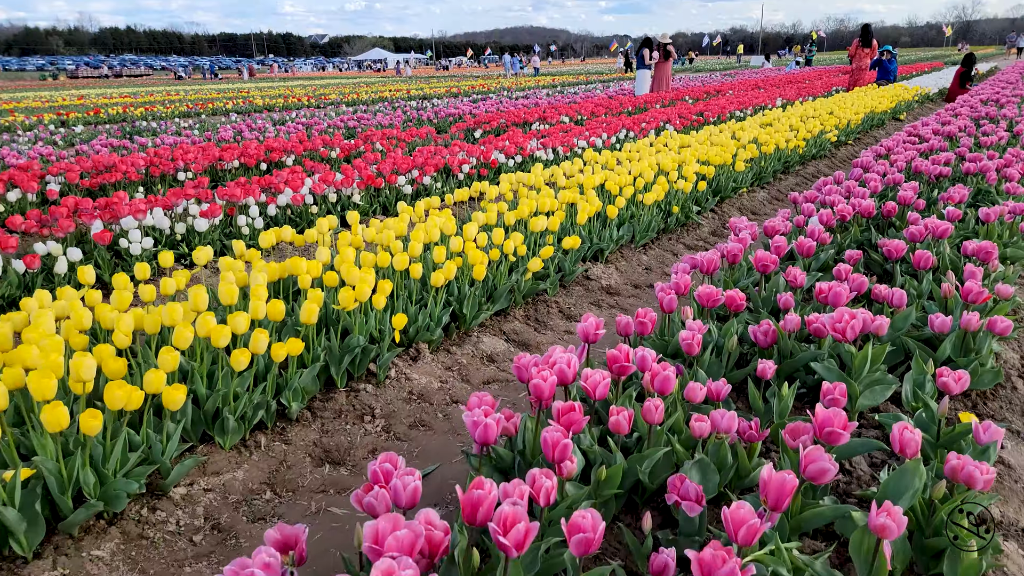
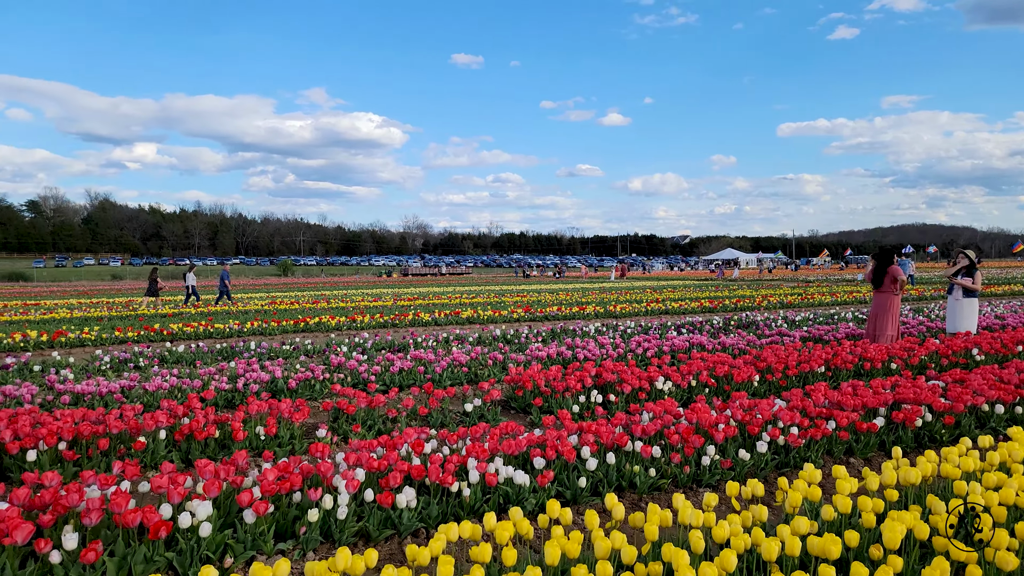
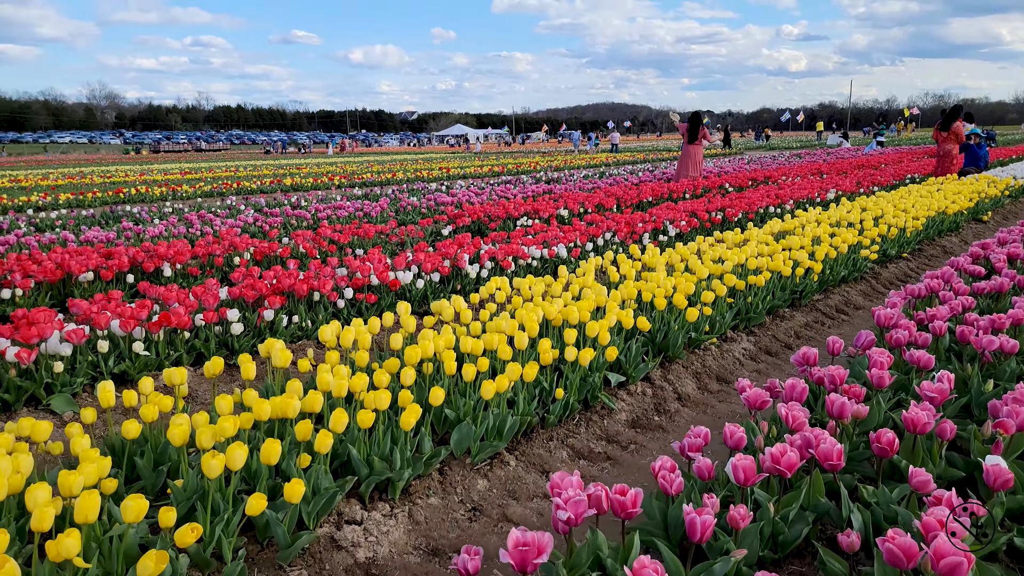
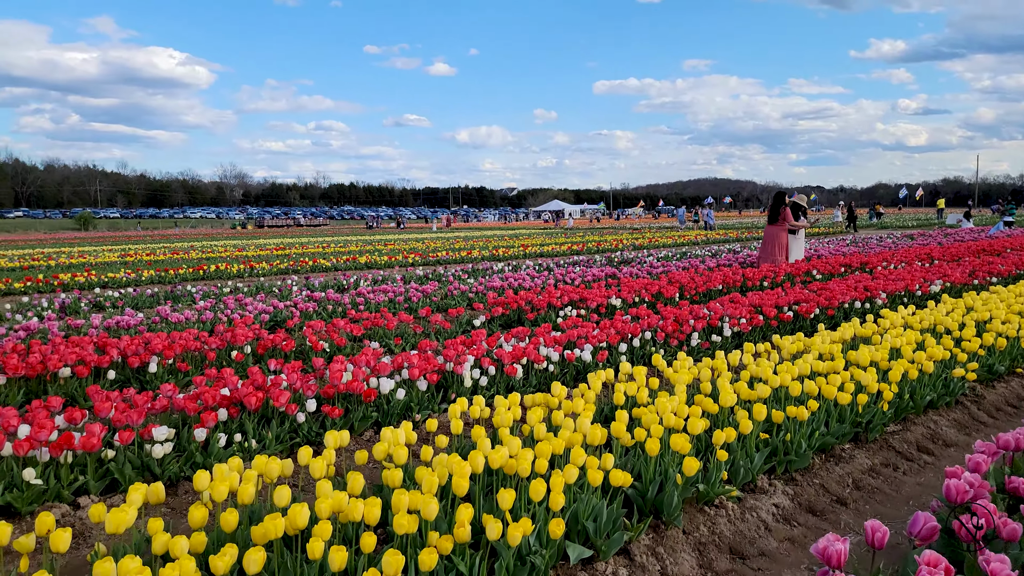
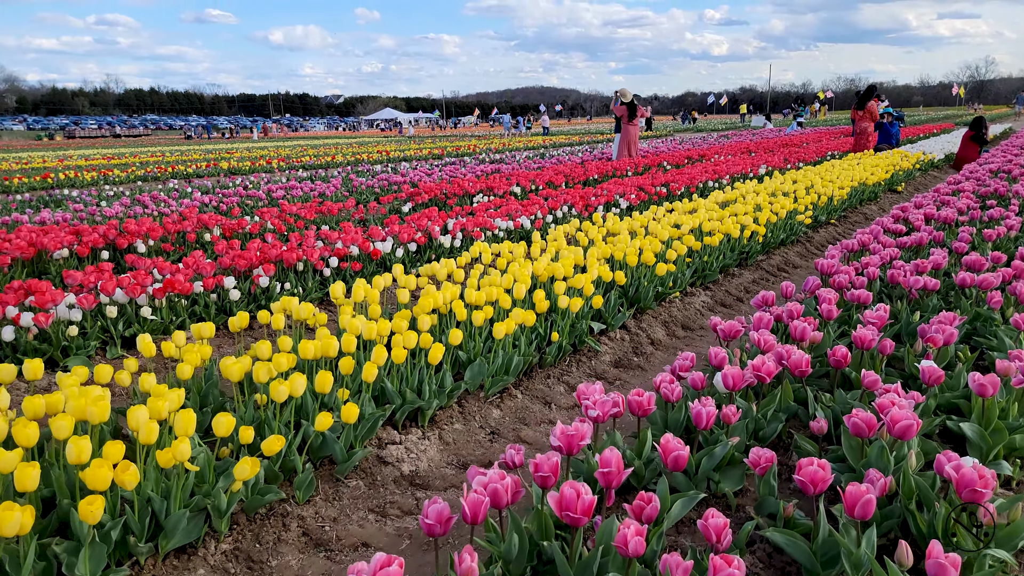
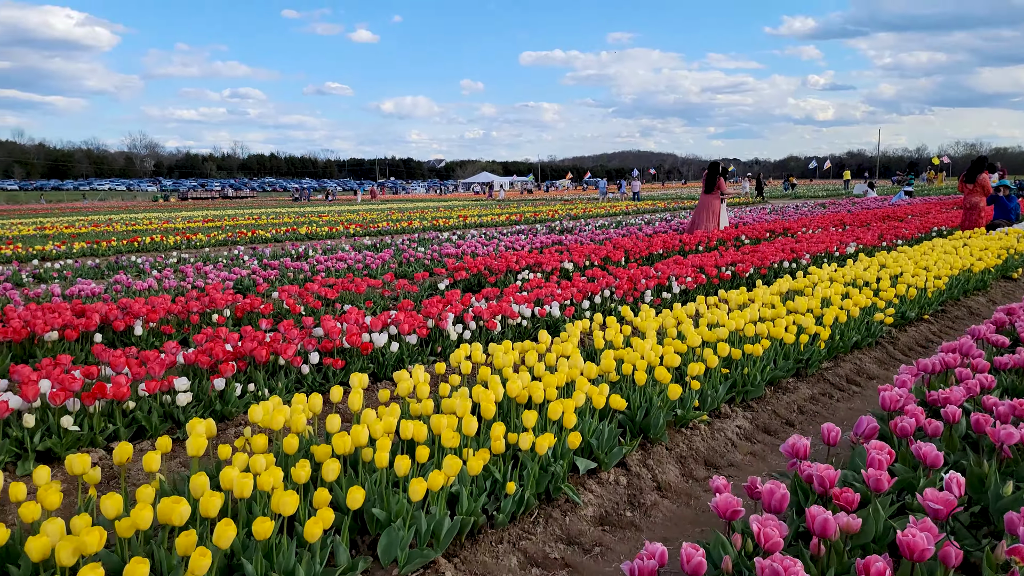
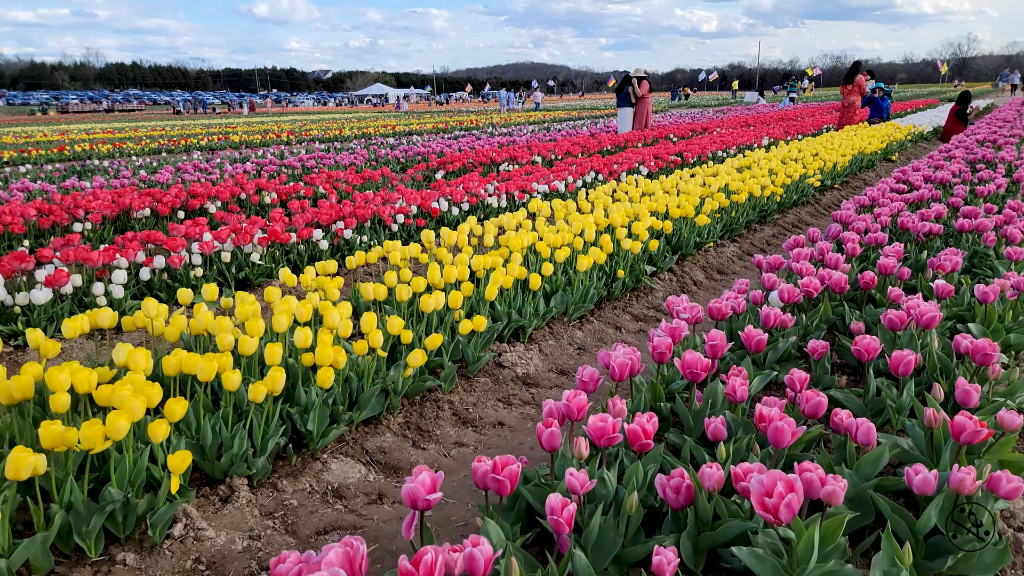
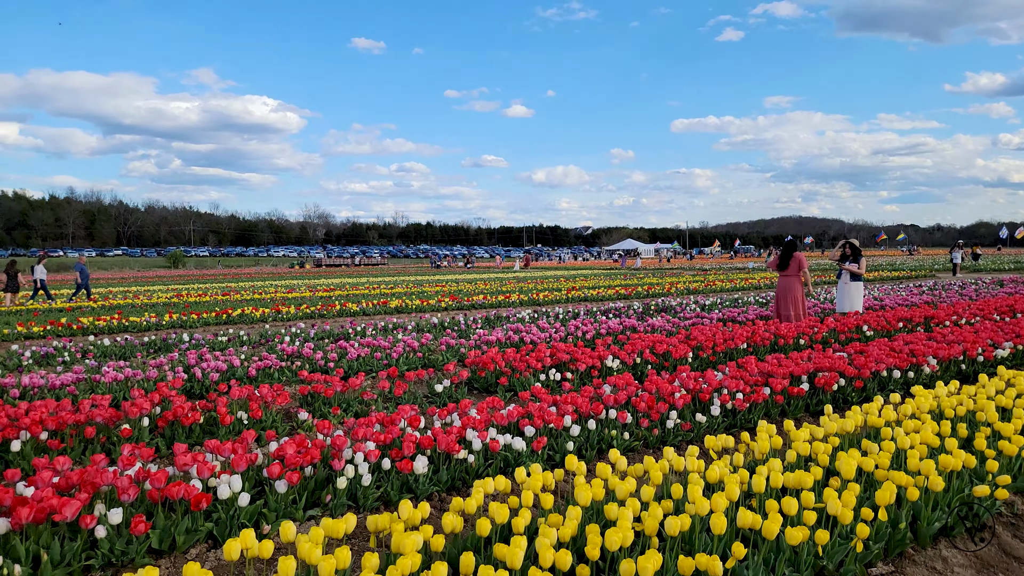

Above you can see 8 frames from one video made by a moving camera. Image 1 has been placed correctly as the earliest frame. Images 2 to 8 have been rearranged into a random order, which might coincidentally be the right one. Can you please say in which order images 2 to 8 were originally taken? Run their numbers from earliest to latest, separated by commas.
7, 5, 3, 6, 4, 8, 2
